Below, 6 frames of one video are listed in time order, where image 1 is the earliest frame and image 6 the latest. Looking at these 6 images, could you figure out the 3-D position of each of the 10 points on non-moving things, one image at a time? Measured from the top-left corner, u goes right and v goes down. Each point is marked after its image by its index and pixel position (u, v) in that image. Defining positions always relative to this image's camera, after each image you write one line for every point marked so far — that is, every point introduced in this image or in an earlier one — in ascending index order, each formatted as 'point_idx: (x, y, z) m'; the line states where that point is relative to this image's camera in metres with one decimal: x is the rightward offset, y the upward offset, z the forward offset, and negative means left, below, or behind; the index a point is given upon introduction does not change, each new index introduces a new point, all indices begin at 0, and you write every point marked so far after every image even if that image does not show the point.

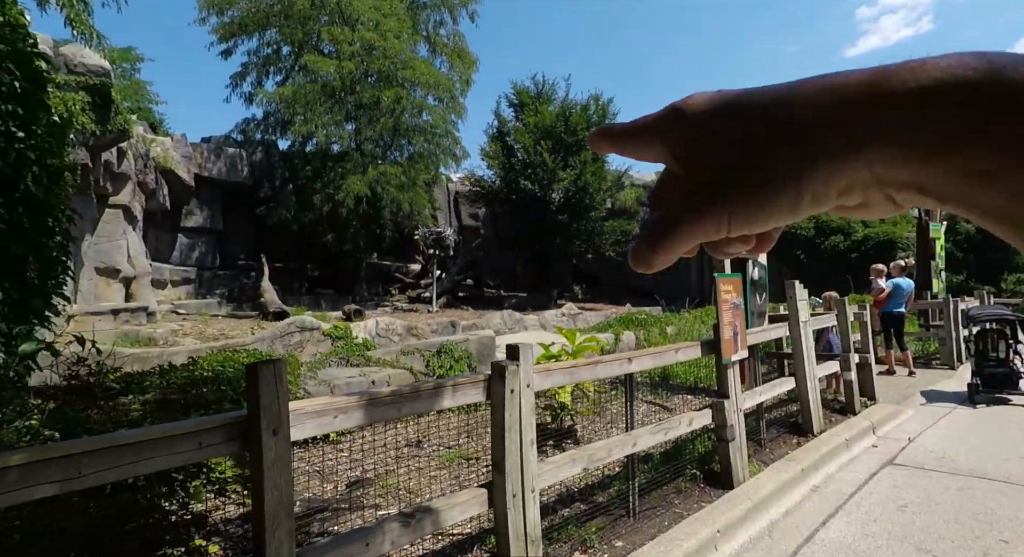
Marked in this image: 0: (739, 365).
0: (+1.6, -0.6, +4.2) m
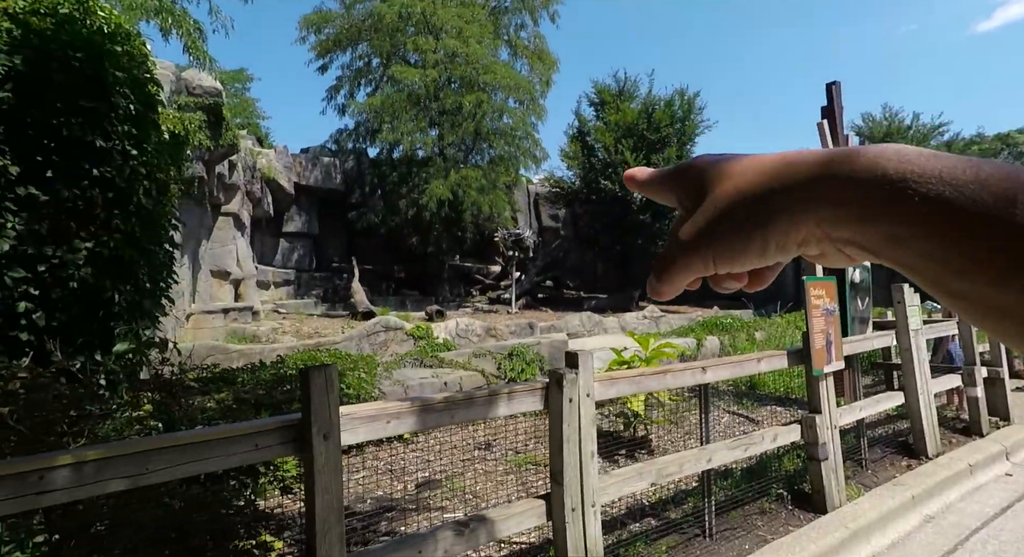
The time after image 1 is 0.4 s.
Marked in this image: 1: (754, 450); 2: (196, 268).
0: (+2.1, -0.6, +3.8) m
1: (+1.4, -1.0, +3.4) m
2: (-6.7, +0.2, +12.6) m
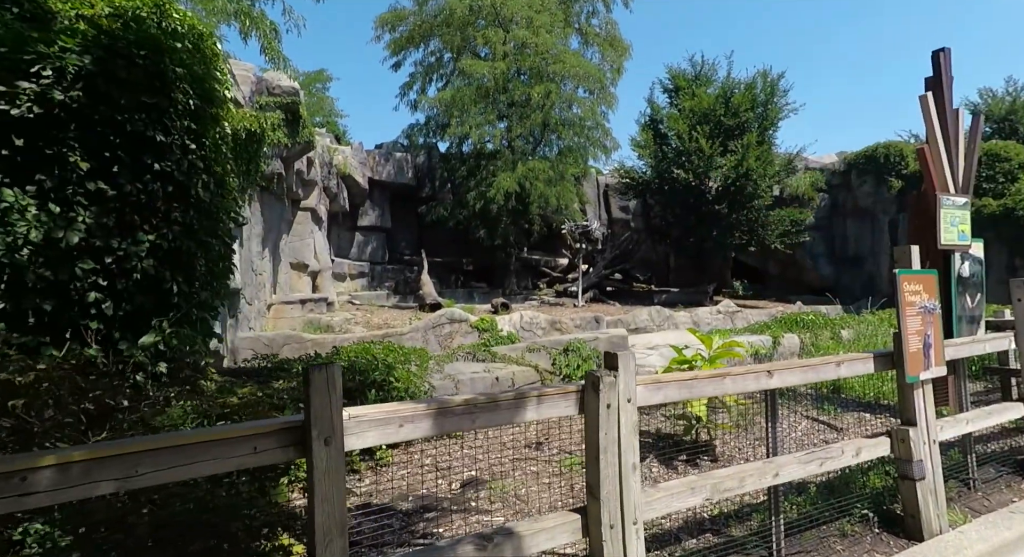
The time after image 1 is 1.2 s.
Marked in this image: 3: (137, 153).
0: (+2.4, -0.6, +3.4) m
1: (+1.6, -1.0, +3.0) m
2: (-5.3, +0.4, +13.2) m
3: (-2.2, +0.7, +3.5) m
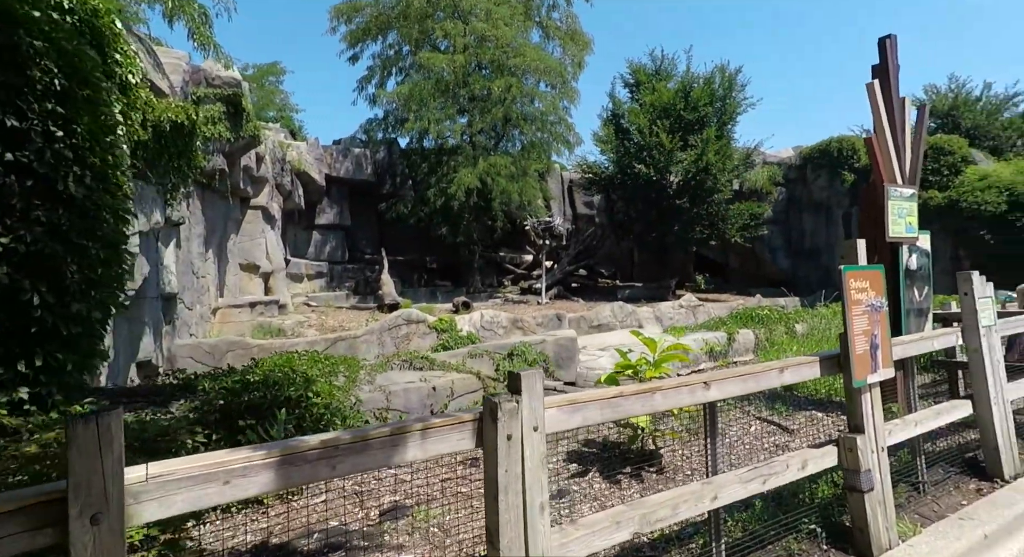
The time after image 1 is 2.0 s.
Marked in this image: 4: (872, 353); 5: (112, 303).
0: (+1.9, -0.6, +3.2) m
1: (+1.2, -1.0, +2.8) m
2: (-6.2, +0.3, +12.6) m
3: (-2.7, +0.7, +3.1) m
4: (+1.9, -0.4, +3.2) m
5: (-2.5, -0.1, +3.6) m
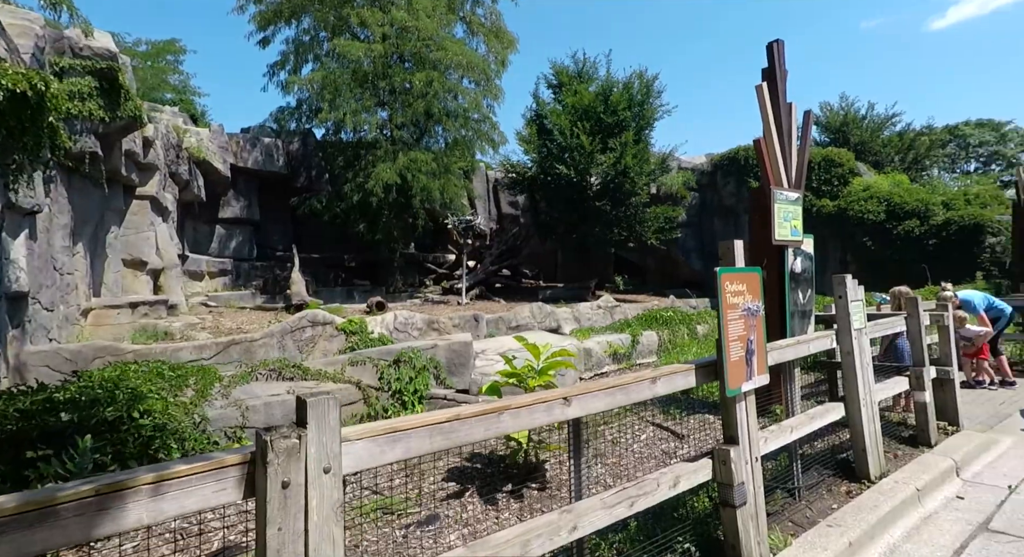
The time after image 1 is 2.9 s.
0: (+1.2, -0.6, +3.1) m
1: (+0.6, -1.0, +2.6) m
2: (-8.0, +0.4, +11.4) m
3: (-3.3, +0.7, +2.4) m
4: (+1.2, -0.4, +3.0) m
5: (-3.2, -0.1, +3.0) m
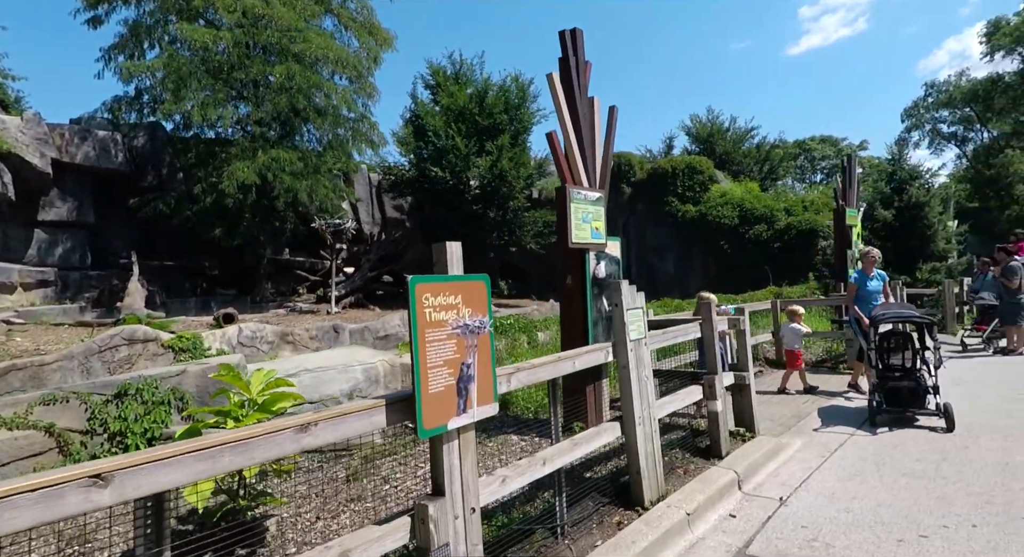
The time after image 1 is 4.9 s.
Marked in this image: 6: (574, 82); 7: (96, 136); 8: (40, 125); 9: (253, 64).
0: (-0.2, -0.7, +2.5) m
1: (-0.8, -1.0, +1.9) m
2: (-10.7, +0.1, +9.2) m
3: (-4.6, +0.6, +1.1) m
4: (-0.2, -0.5, +2.5) m
5: (-4.6, -0.2, +1.7) m
6: (+0.5, +1.6, +4.9) m
7: (-13.3, +4.5, +18.8) m
8: (-13.7, +4.4, +17.0) m
9: (-8.2, +6.7, +18.2) m
